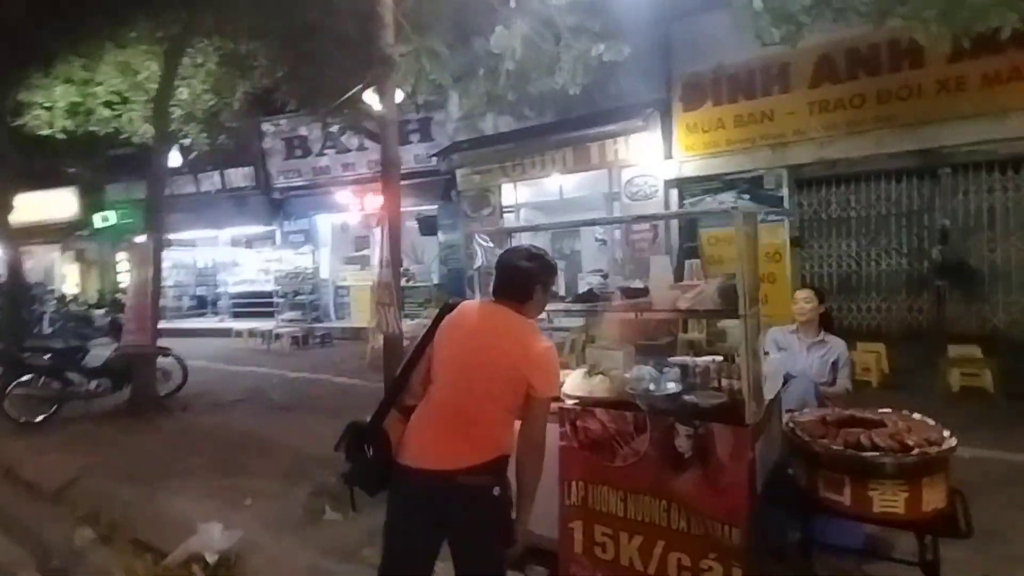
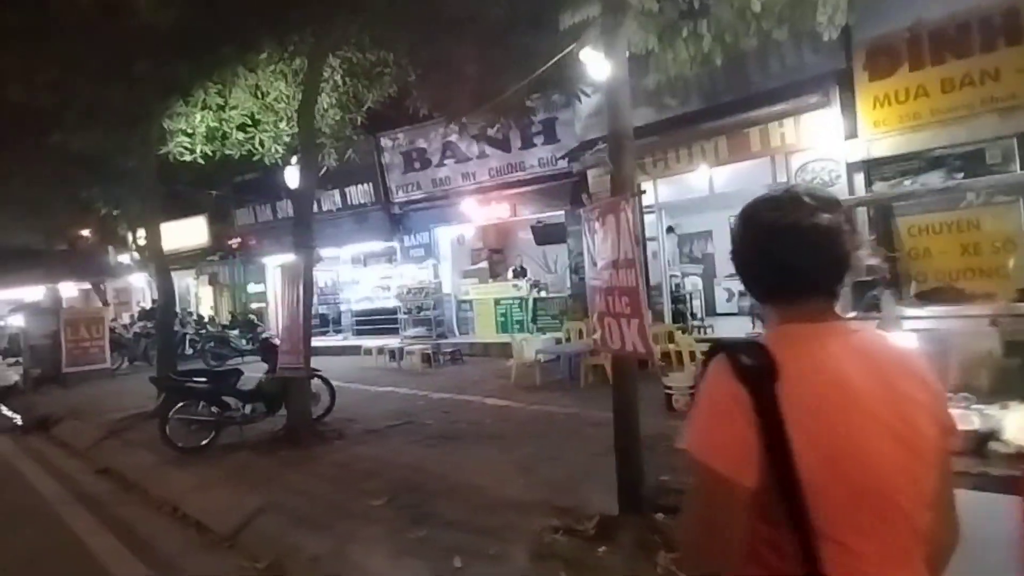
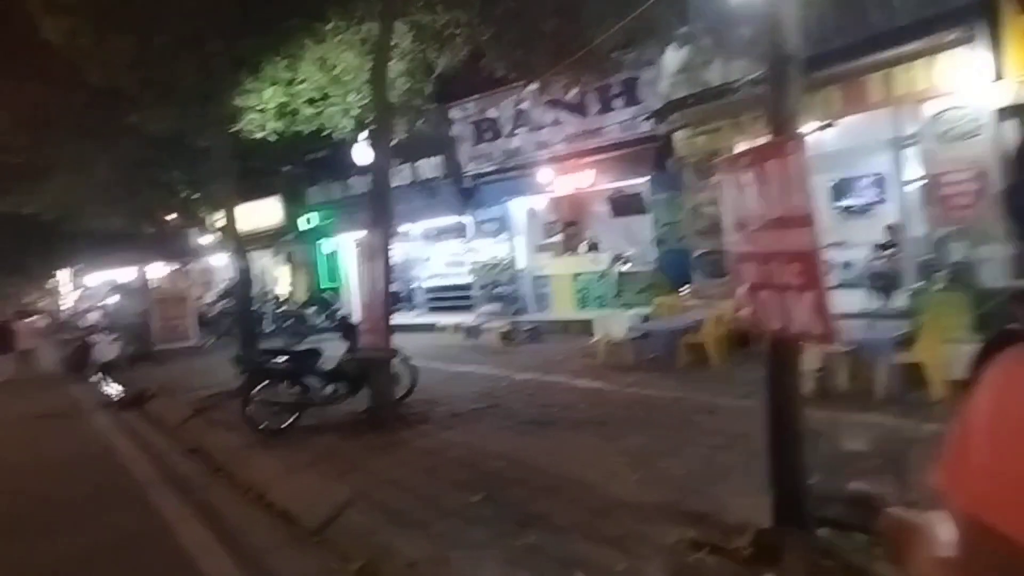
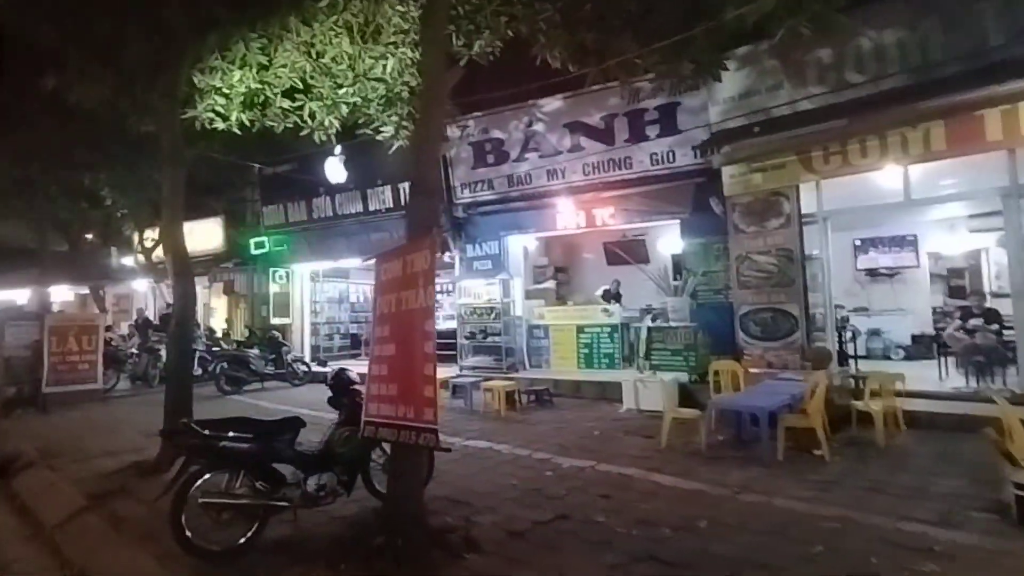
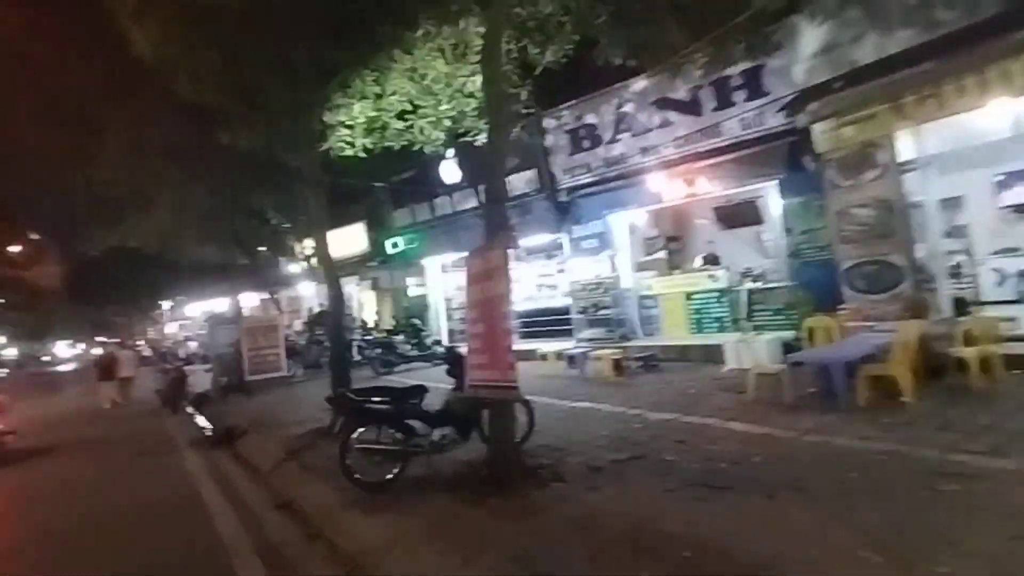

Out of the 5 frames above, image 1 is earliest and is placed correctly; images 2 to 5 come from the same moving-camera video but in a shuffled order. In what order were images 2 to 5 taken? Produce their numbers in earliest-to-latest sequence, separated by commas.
2, 3, 5, 4
